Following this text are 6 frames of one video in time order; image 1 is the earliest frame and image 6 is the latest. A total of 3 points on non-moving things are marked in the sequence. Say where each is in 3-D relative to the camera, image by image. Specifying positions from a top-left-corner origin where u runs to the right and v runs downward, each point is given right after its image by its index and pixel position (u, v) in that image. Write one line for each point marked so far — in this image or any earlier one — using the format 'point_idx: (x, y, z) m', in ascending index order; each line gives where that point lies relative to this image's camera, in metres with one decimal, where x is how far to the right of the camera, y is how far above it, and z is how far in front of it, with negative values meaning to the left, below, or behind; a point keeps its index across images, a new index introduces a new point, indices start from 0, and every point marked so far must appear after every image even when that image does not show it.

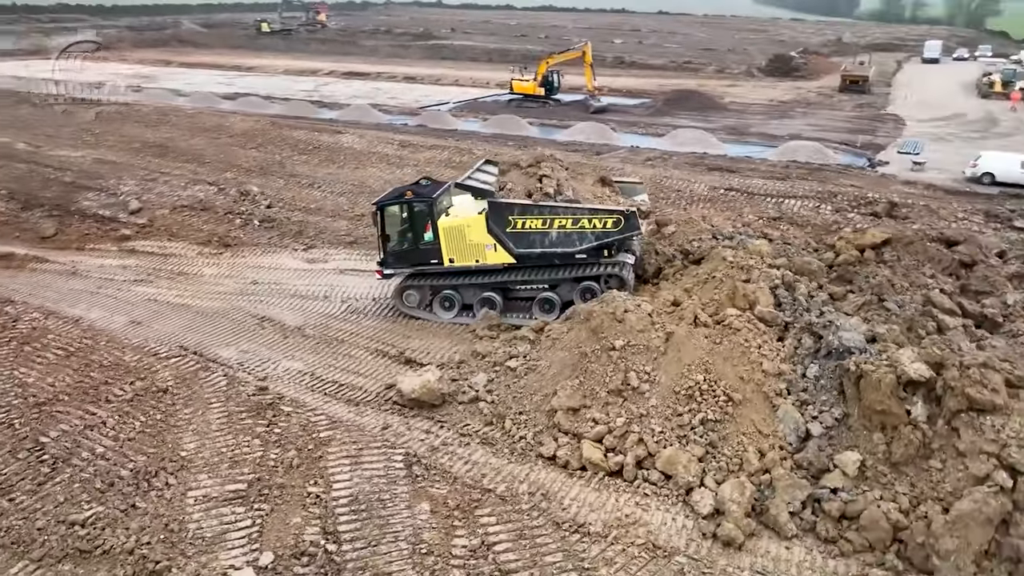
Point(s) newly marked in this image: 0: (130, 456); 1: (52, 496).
0: (-3.5, -1.5, +7.2) m
1: (-4.0, -1.8, +6.8) m
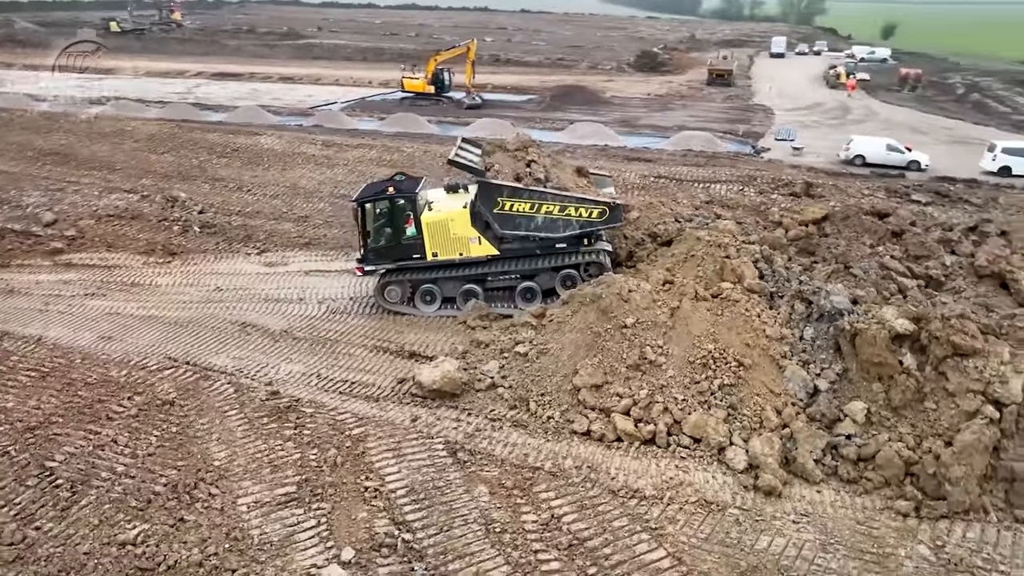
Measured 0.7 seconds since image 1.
0: (-3.1, -1.6, +6.9) m
1: (-3.5, -1.9, +6.4) m
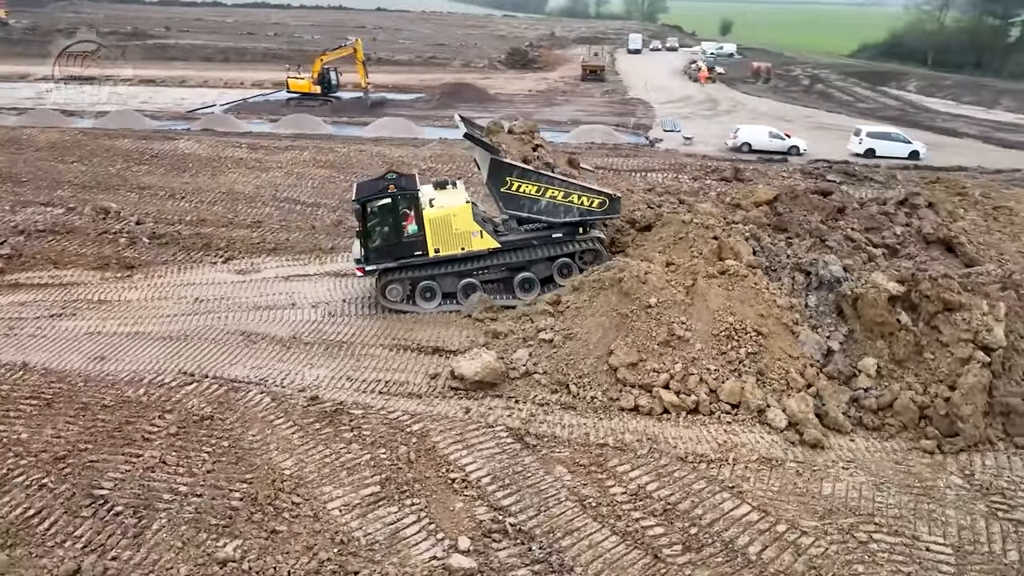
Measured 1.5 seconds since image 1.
0: (-2.4, -1.7, +6.6) m
1: (-2.7, -2.0, +6.1) m
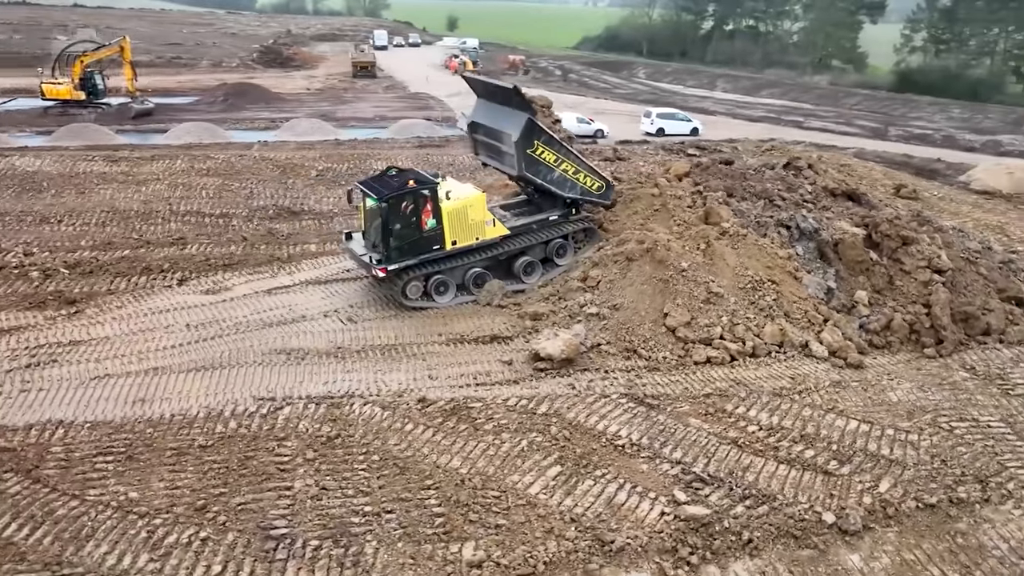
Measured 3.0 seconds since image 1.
0: (-0.8, -1.7, +6.3) m
1: (-0.8, -2.0, +5.7) m
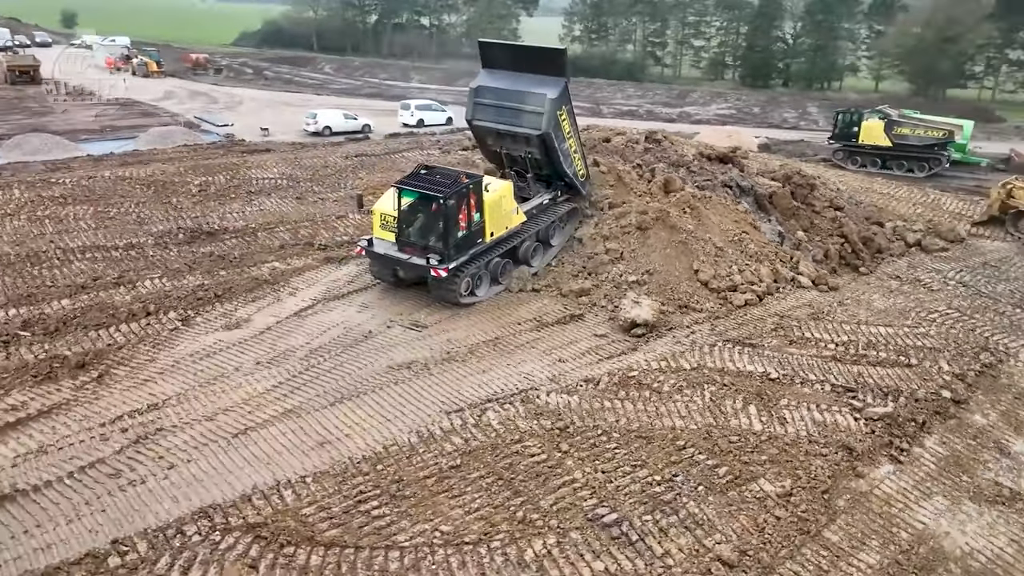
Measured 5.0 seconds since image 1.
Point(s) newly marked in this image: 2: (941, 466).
0: (+1.5, -1.4, +6.7) m
1: (+1.7, -1.8, +6.2) m
2: (+3.9, -1.6, +7.1) m
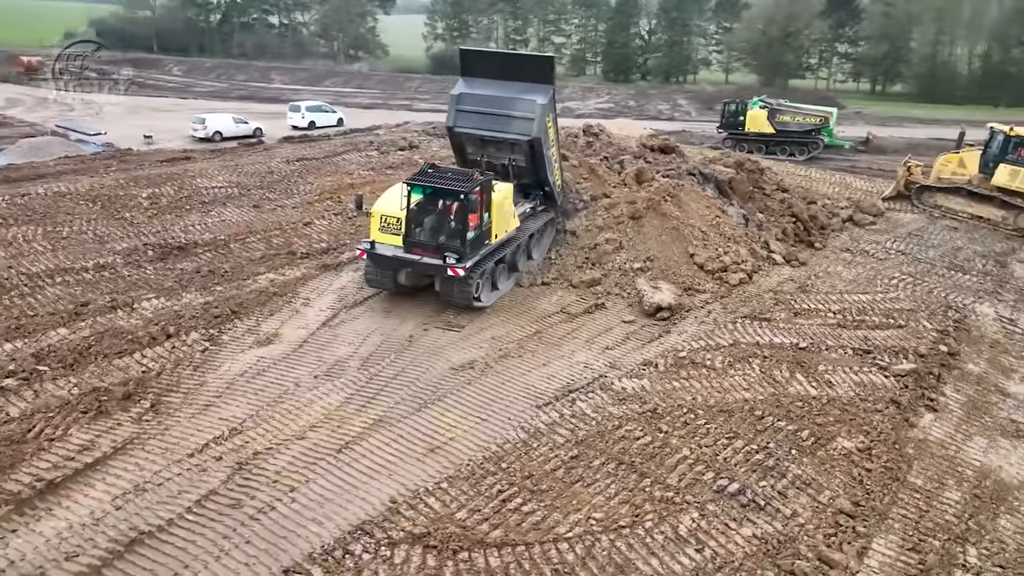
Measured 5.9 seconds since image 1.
0: (+2.3, -1.3, +7.2) m
1: (+2.7, -1.6, +6.7) m
2: (+4.7, -1.3, +8.0) m
